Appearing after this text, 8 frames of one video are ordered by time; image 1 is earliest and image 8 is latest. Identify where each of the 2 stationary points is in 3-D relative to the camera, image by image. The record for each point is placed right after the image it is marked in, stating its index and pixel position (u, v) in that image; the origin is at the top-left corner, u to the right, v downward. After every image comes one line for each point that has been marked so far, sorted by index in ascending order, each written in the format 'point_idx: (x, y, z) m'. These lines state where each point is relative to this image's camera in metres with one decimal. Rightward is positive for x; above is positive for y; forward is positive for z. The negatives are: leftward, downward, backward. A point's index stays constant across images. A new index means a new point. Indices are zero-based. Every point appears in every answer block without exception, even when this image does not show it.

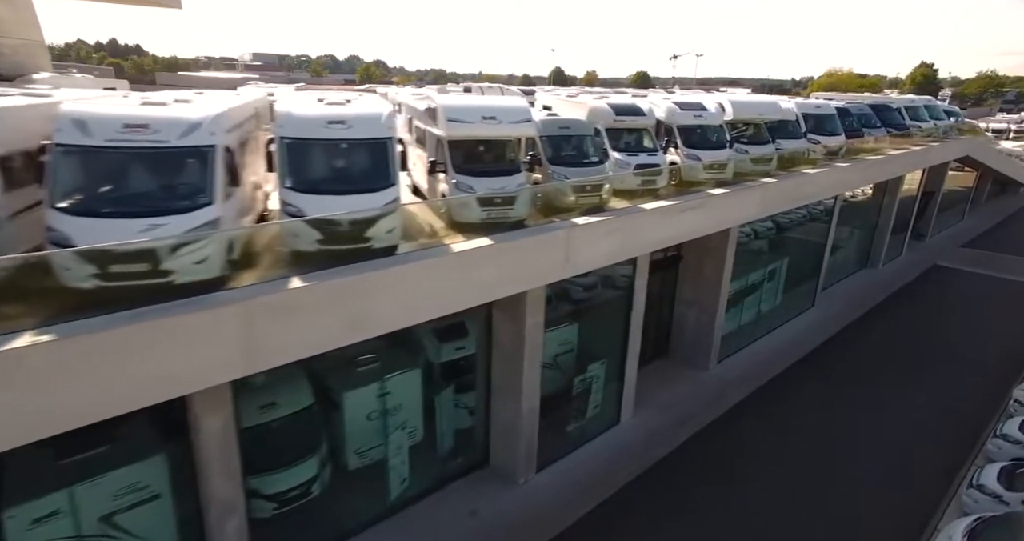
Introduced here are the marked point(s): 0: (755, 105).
0: (+6.2, +4.3, +15.0) m
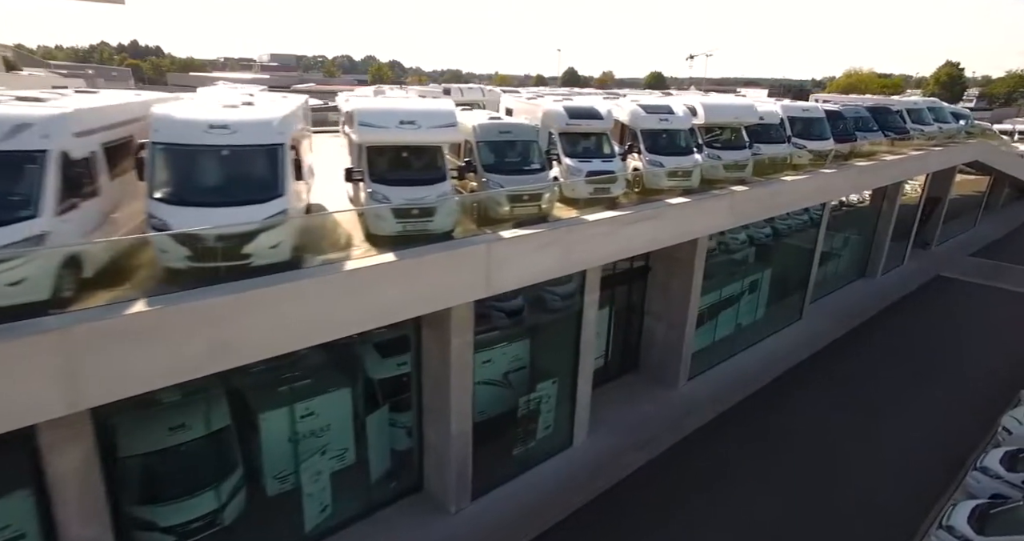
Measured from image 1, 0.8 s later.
0: (+5.3, +4.0, +14.2) m
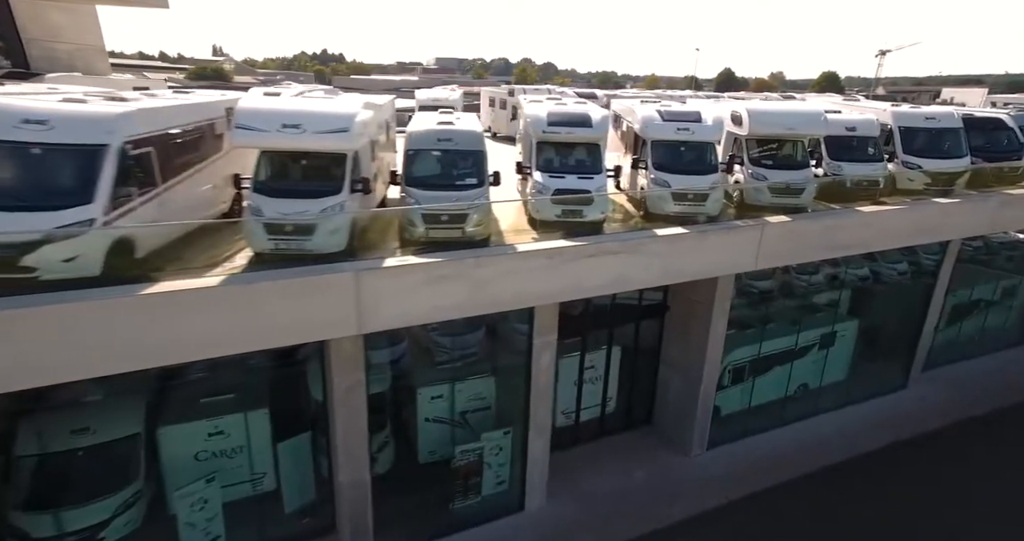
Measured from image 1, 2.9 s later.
0: (+5.4, +3.0, +11.3) m
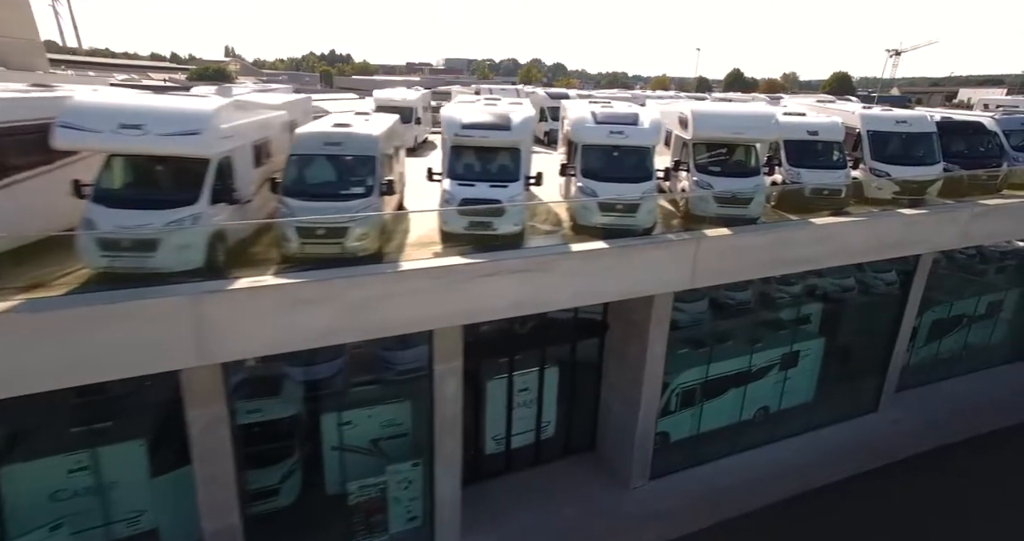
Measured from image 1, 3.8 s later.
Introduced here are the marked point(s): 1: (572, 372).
0: (+4.1, +2.7, +10.4) m
1: (+1.1, -1.9, +10.8) m
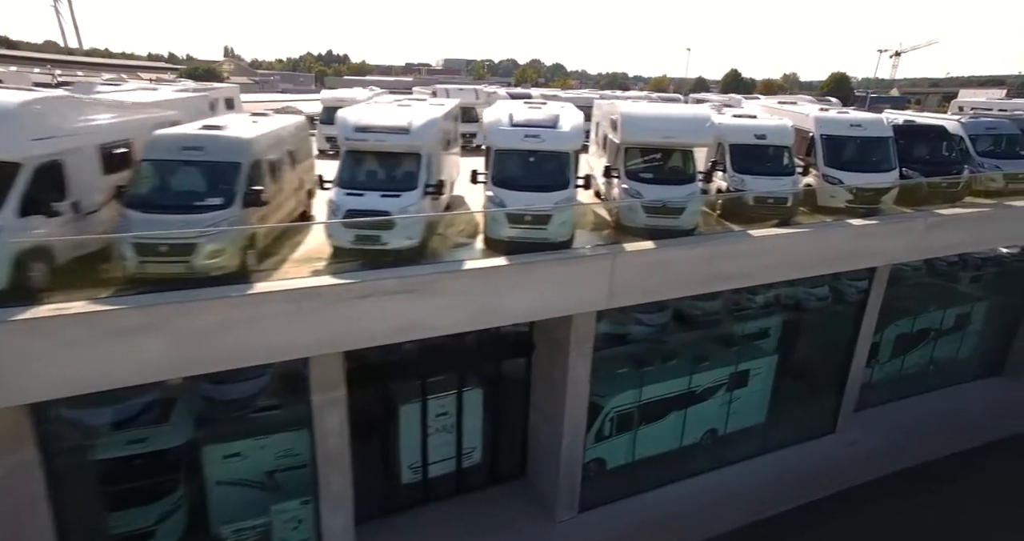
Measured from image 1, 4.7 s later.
0: (+2.7, +2.5, +9.6) m
1: (-0.3, -2.2, +10.0) m
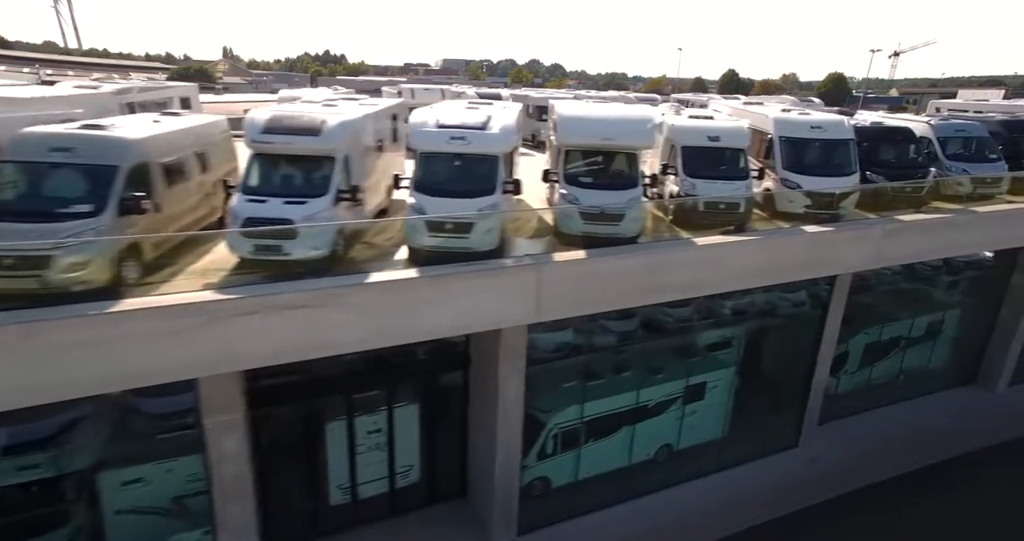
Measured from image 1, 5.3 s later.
0: (+1.6, +2.3, +9.1) m
1: (-1.3, -2.3, +9.5) m
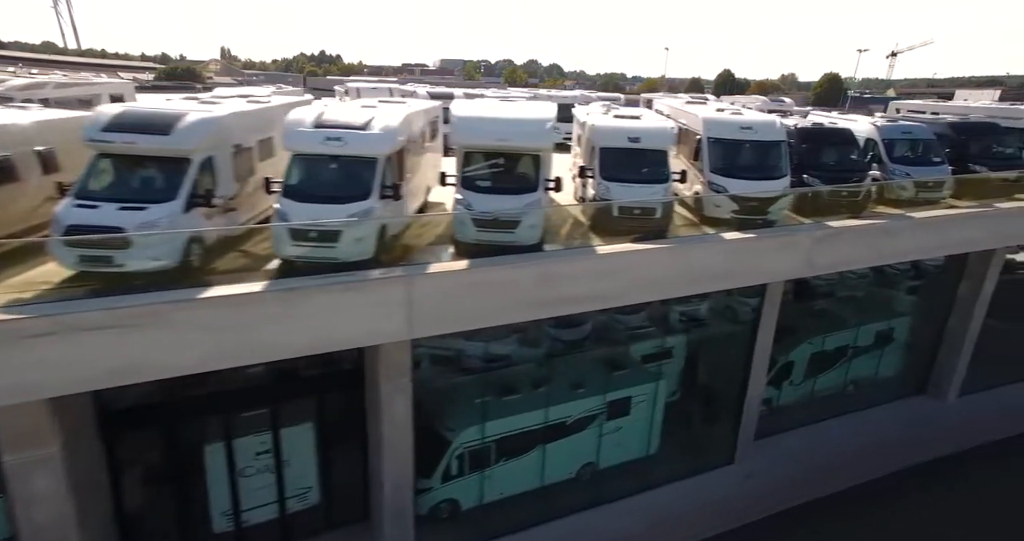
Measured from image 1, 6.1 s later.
0: (+0.1, +2.2, +8.5) m
1: (-2.9, -2.5, +8.9) m
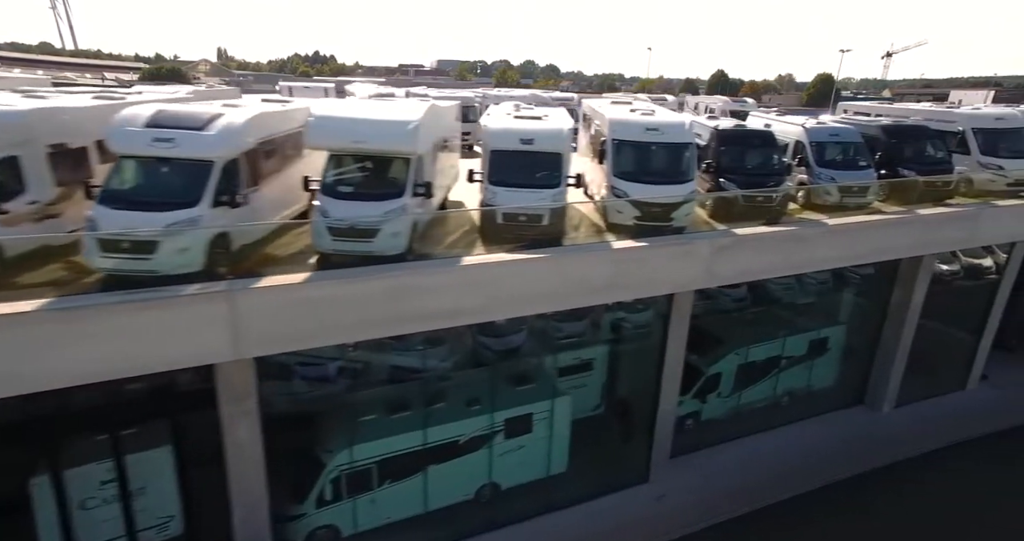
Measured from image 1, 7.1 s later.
0: (-1.7, +2.0, +7.9) m
1: (-4.7, -2.6, +8.3) m
